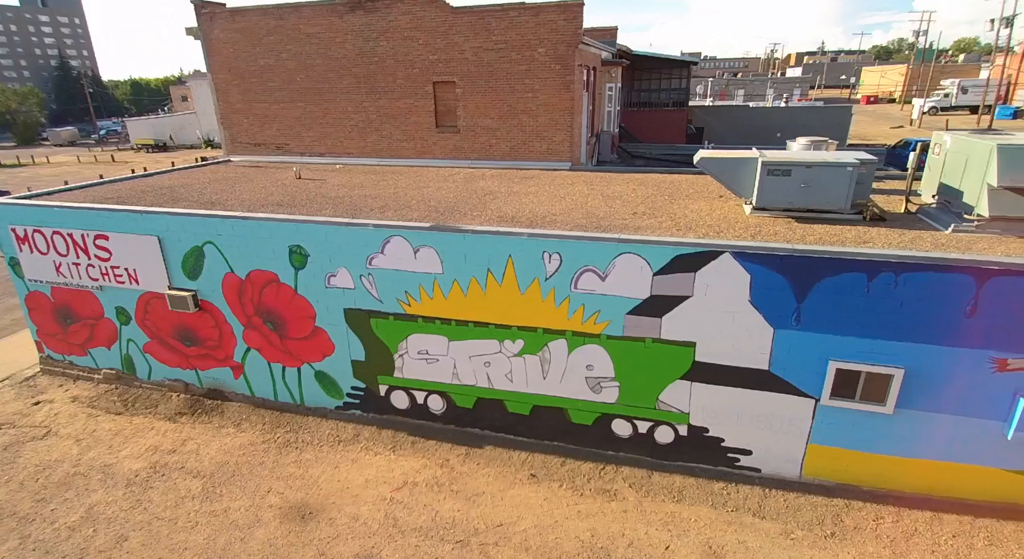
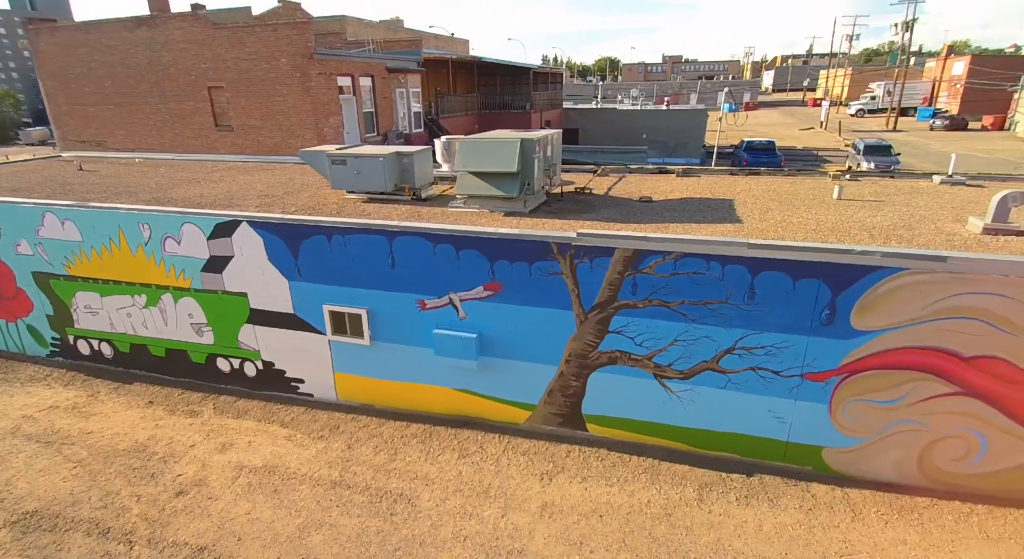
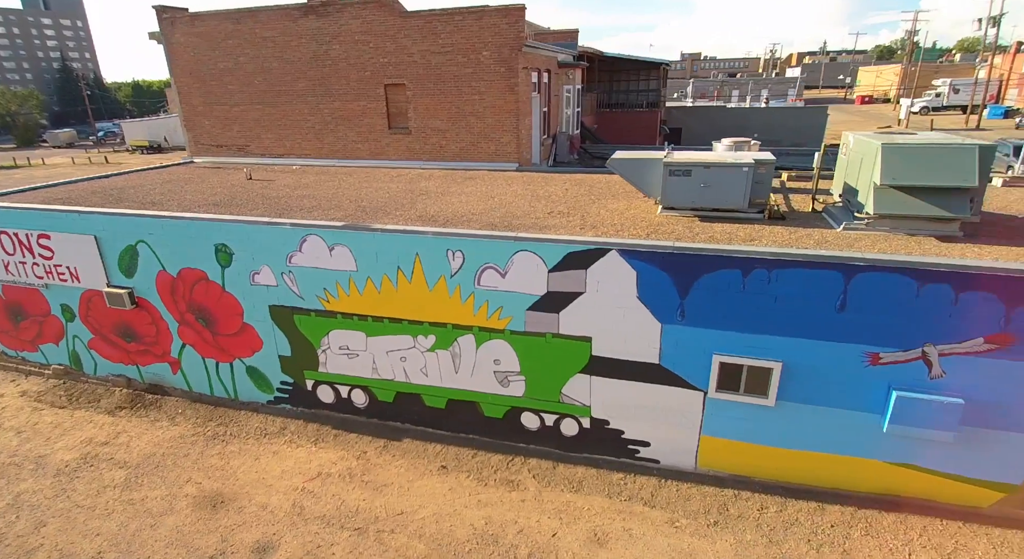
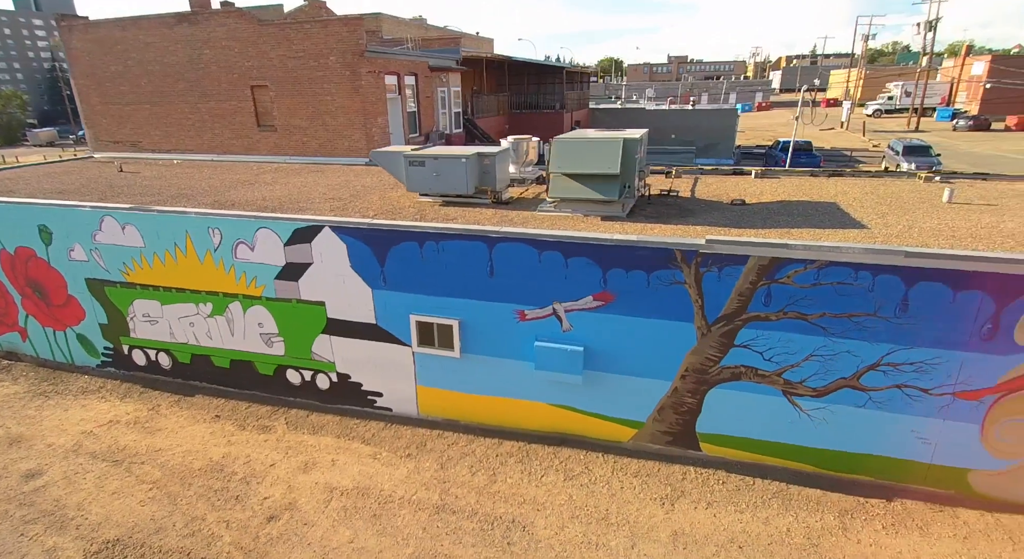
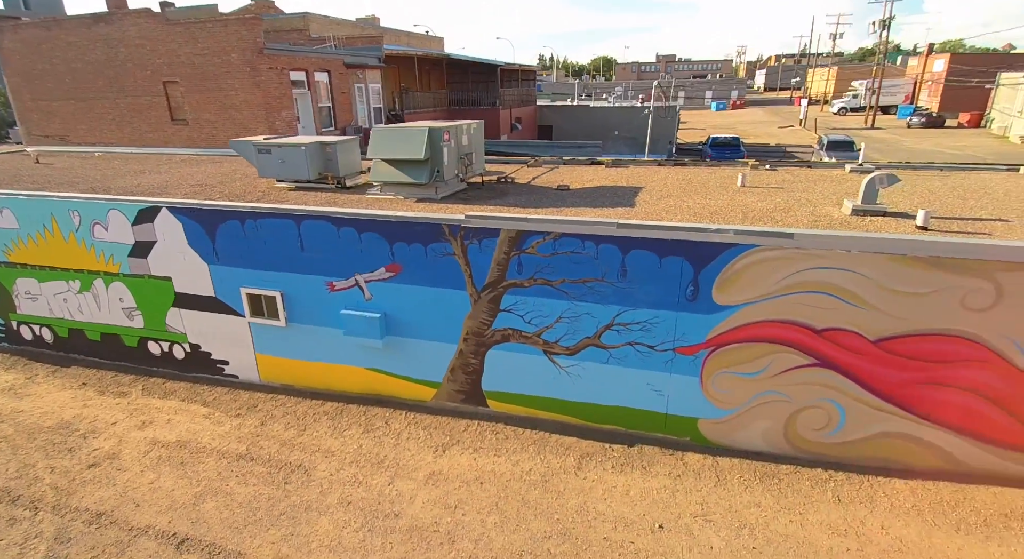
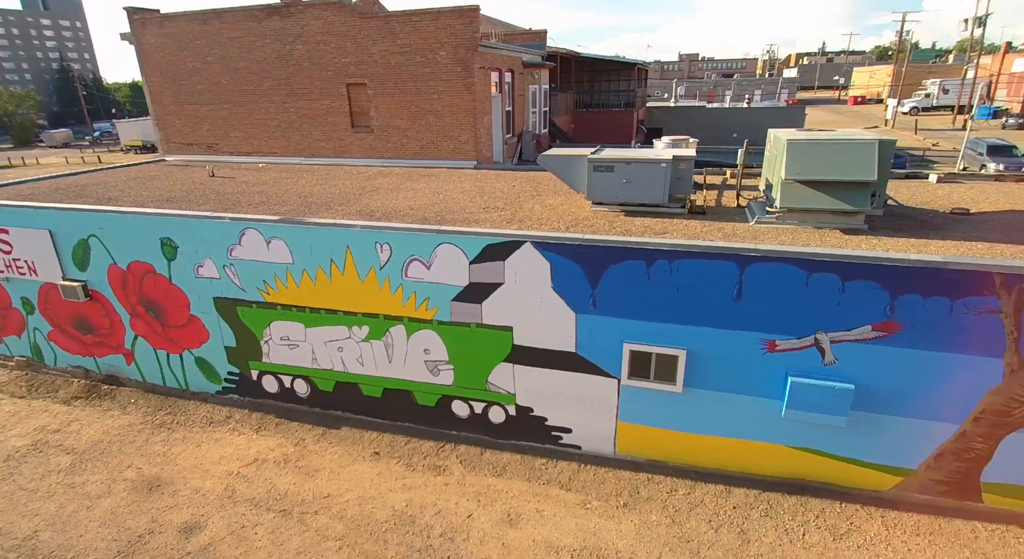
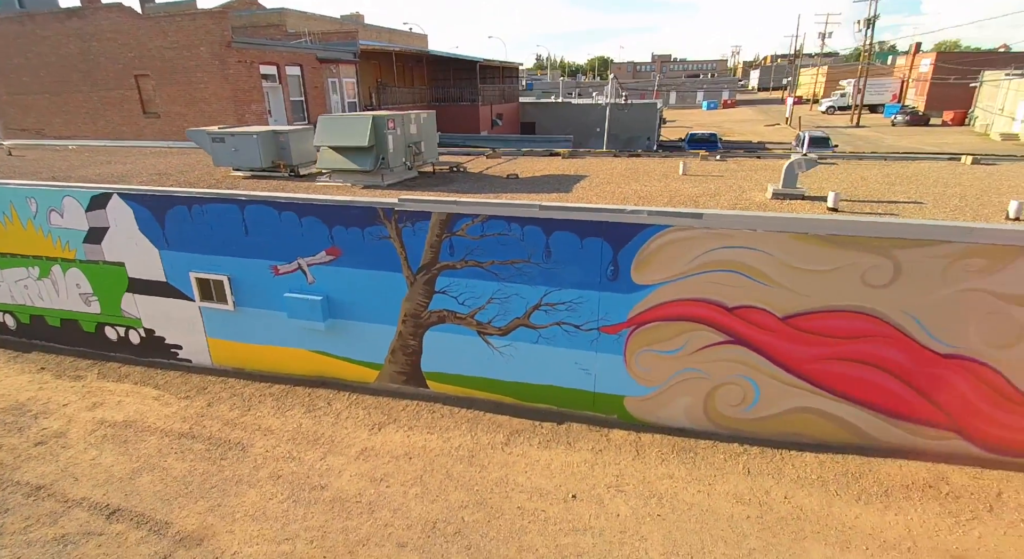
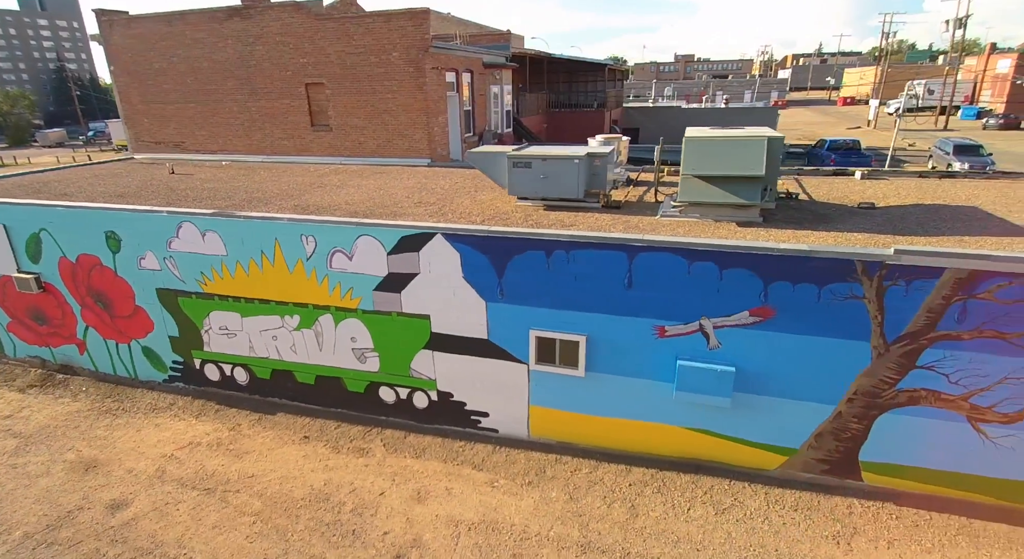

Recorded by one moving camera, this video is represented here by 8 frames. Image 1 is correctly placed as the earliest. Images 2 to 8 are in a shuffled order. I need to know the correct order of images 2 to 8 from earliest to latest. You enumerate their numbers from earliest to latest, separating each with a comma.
3, 6, 8, 4, 2, 5, 7
